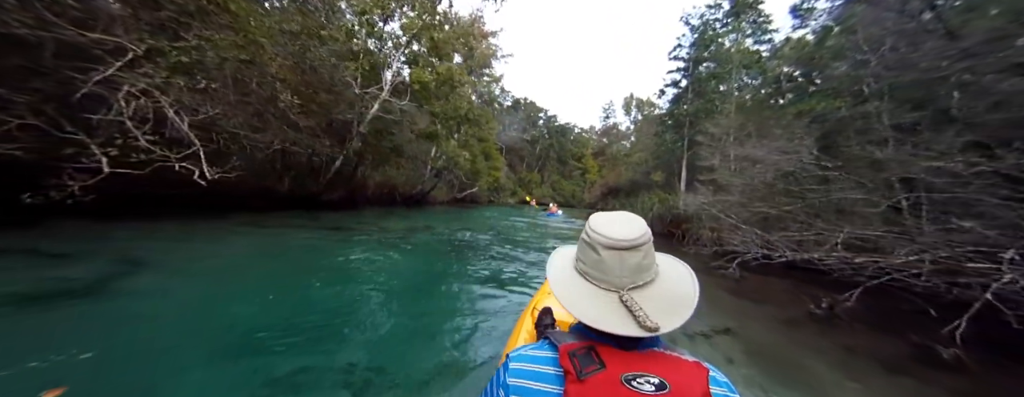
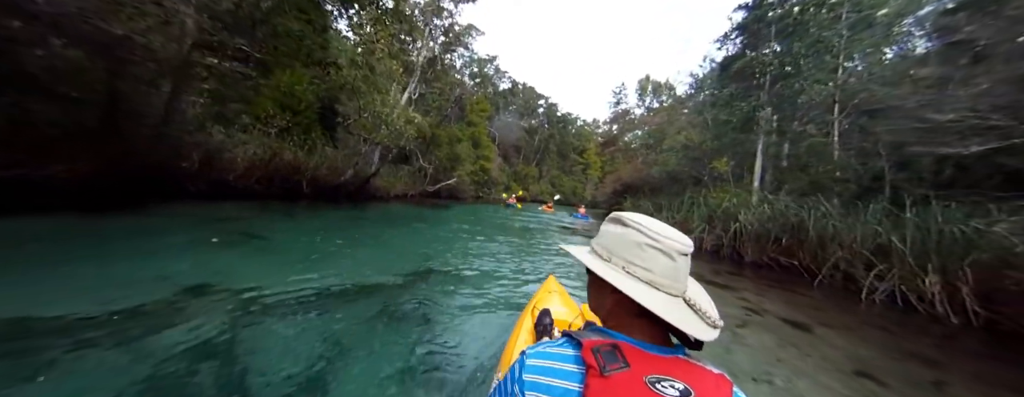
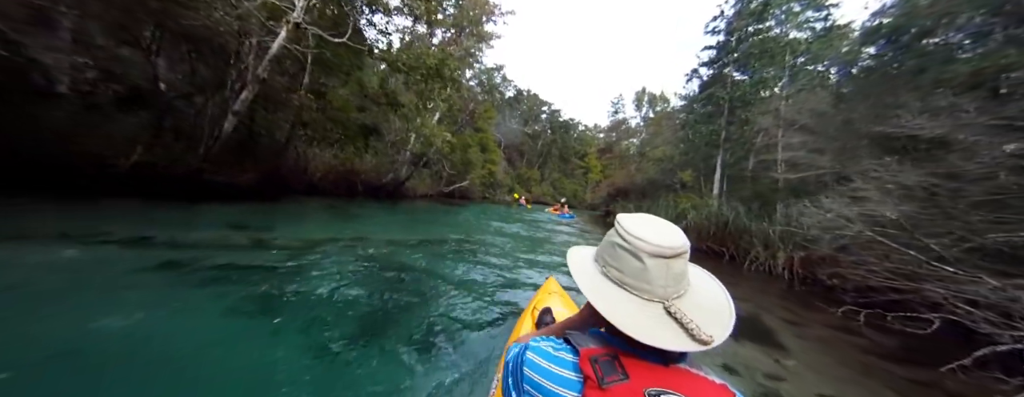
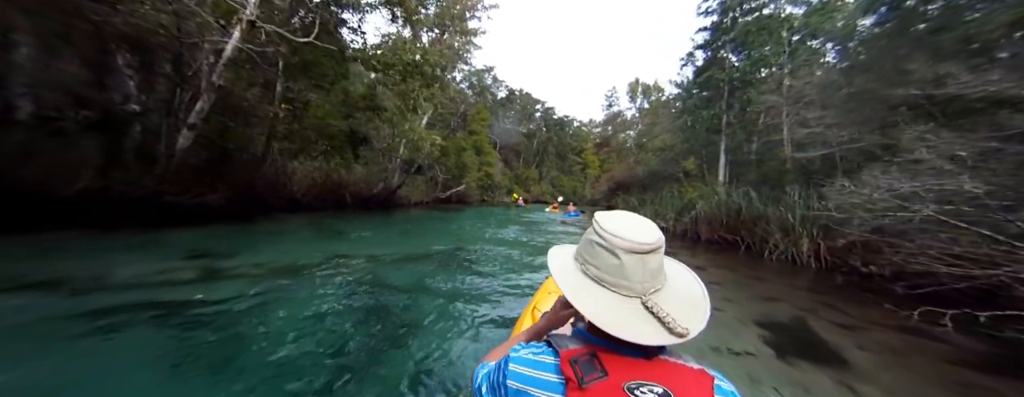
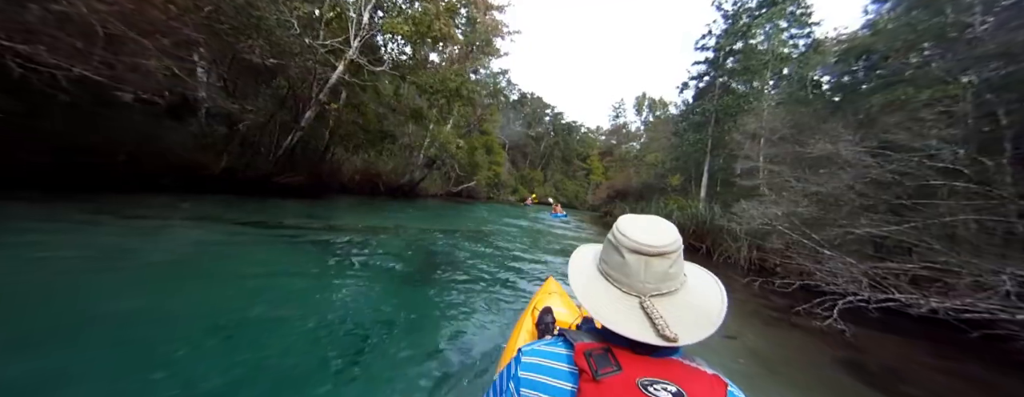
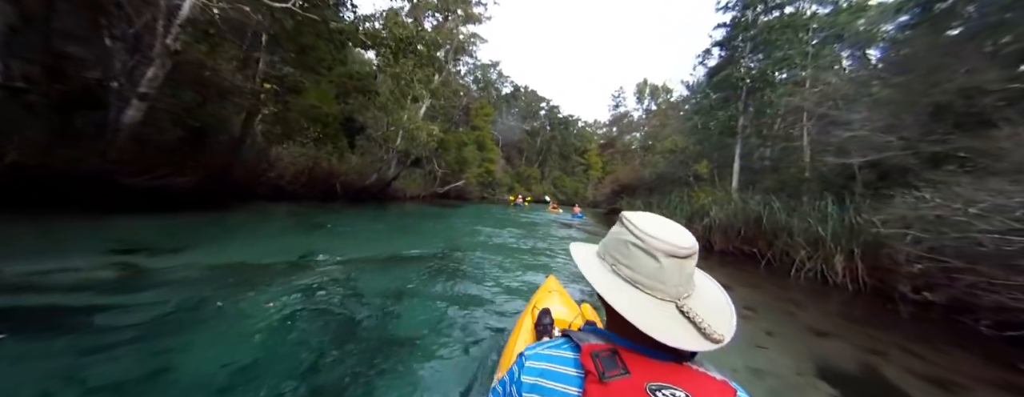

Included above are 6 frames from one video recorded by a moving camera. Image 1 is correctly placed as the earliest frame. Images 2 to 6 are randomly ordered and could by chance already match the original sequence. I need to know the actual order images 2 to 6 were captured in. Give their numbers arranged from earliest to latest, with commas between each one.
5, 3, 4, 6, 2
